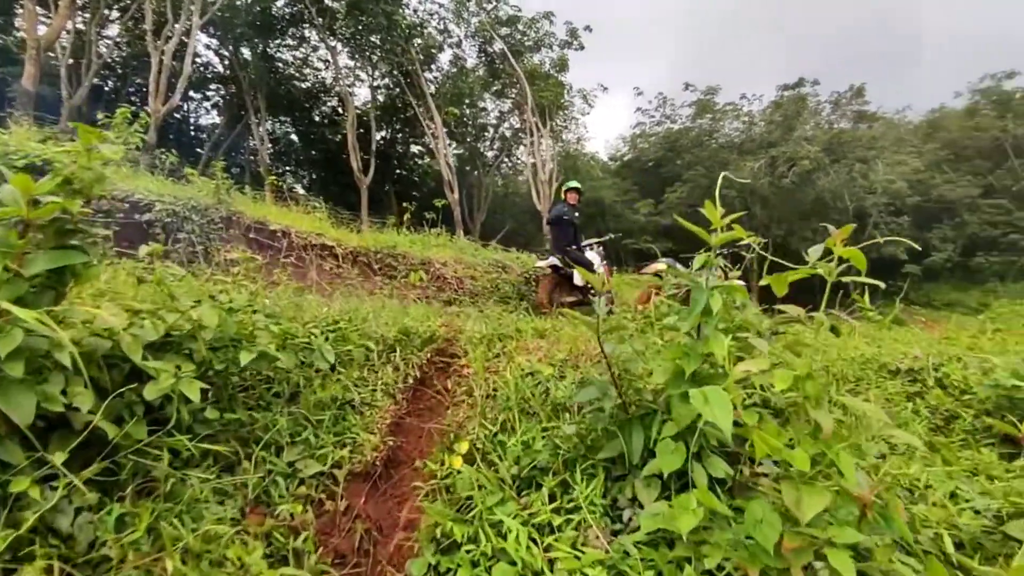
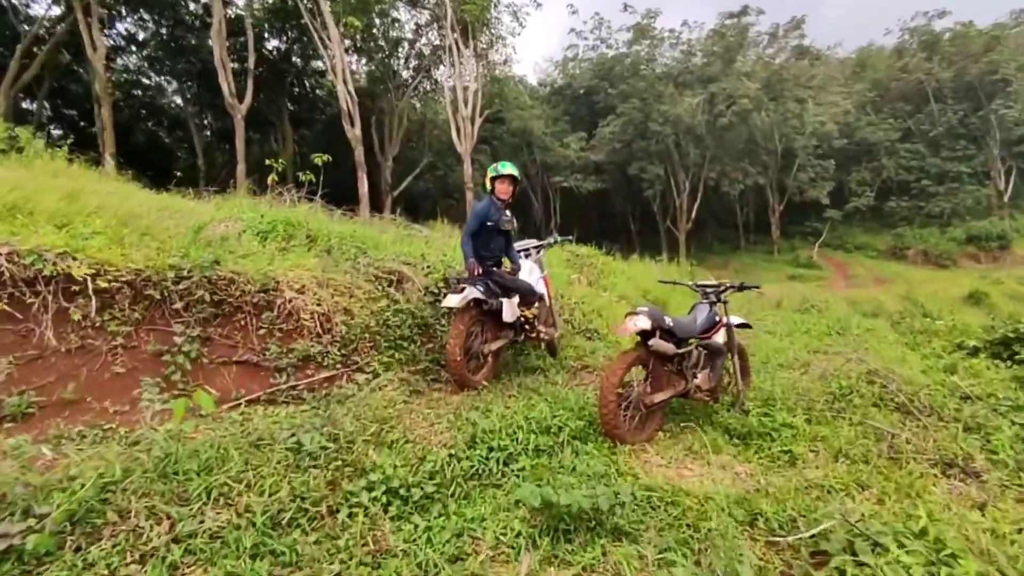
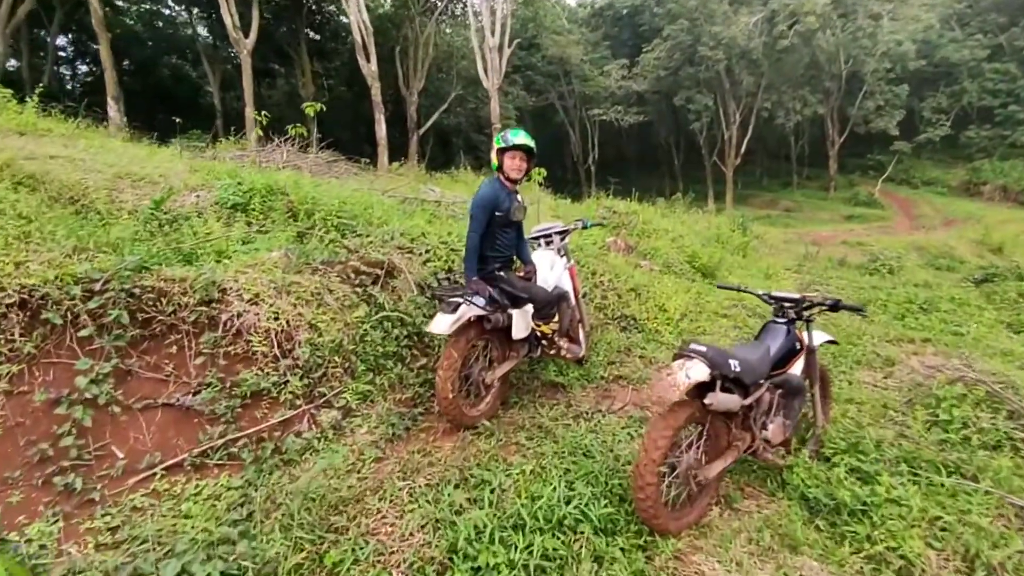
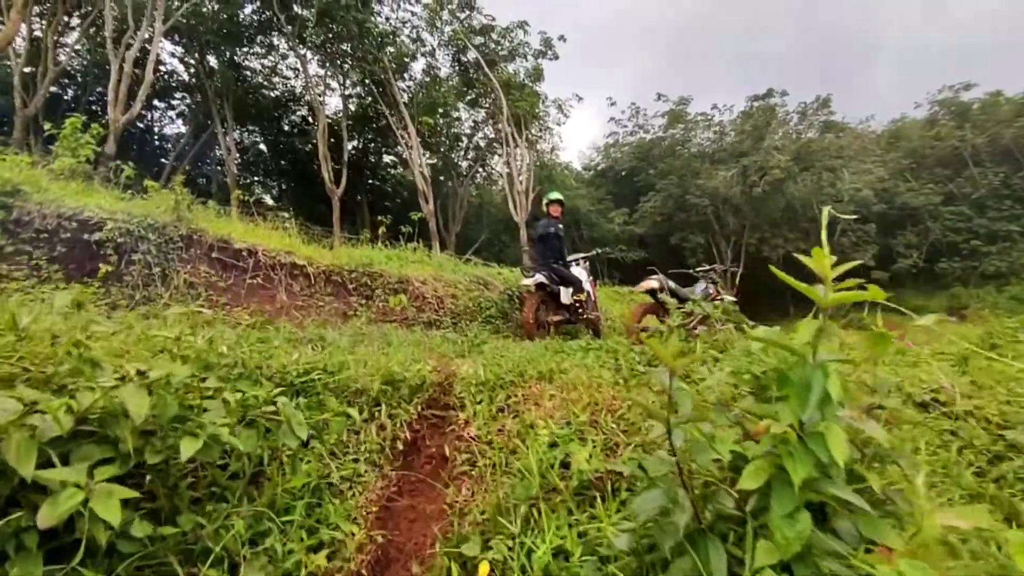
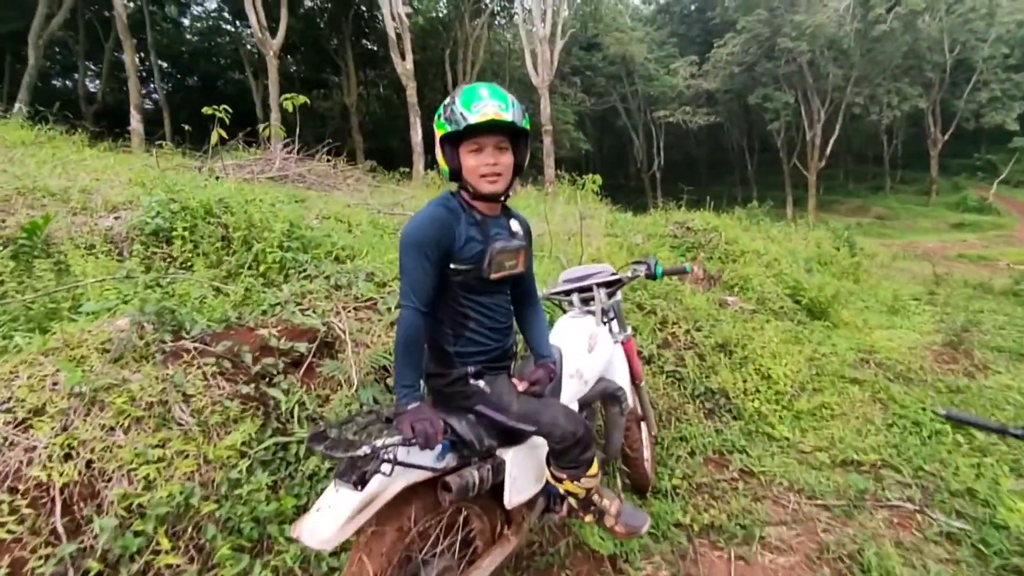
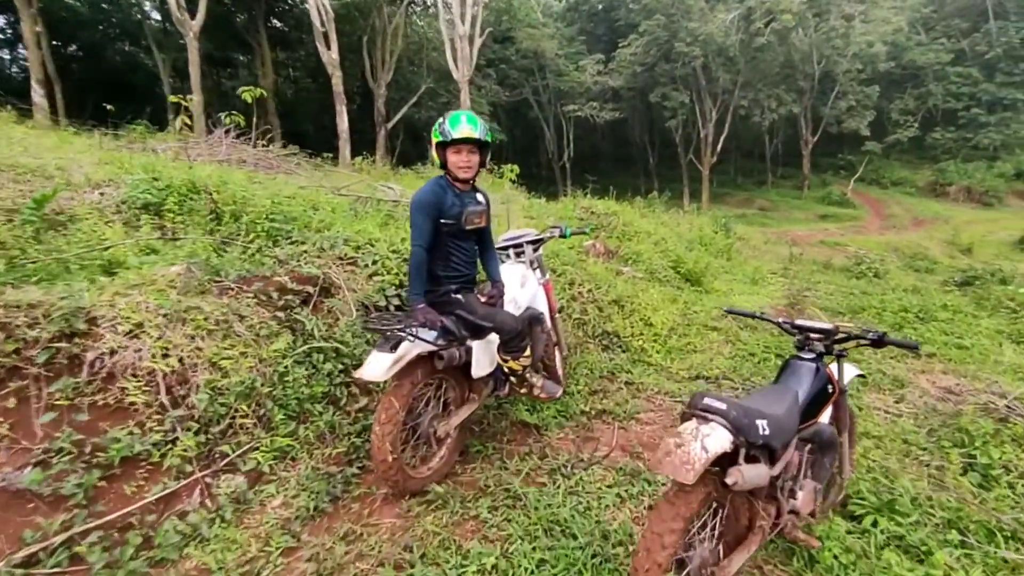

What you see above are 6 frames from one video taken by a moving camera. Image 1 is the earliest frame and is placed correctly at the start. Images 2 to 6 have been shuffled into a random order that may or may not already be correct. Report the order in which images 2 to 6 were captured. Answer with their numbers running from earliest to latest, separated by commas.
4, 2, 3, 6, 5
